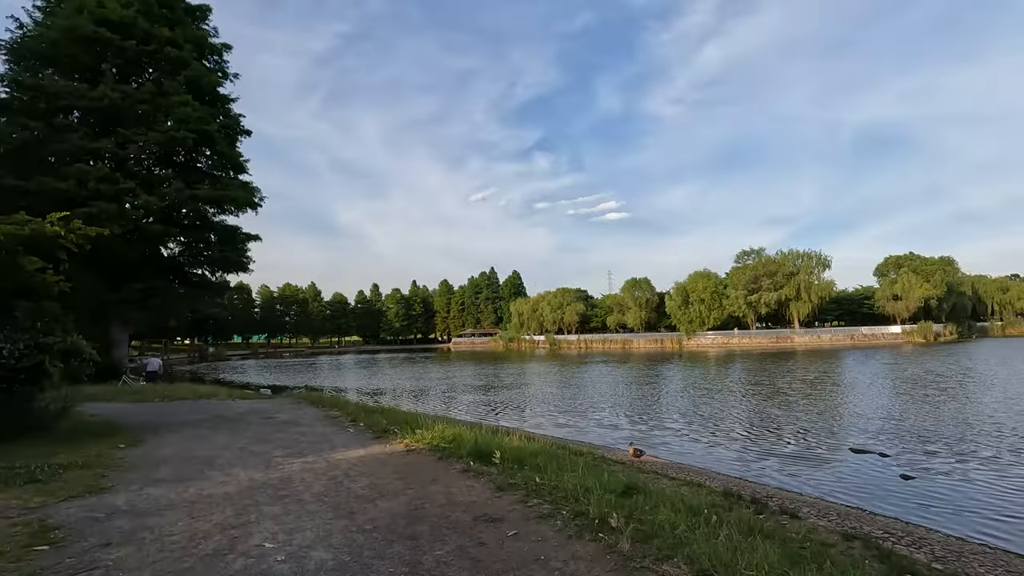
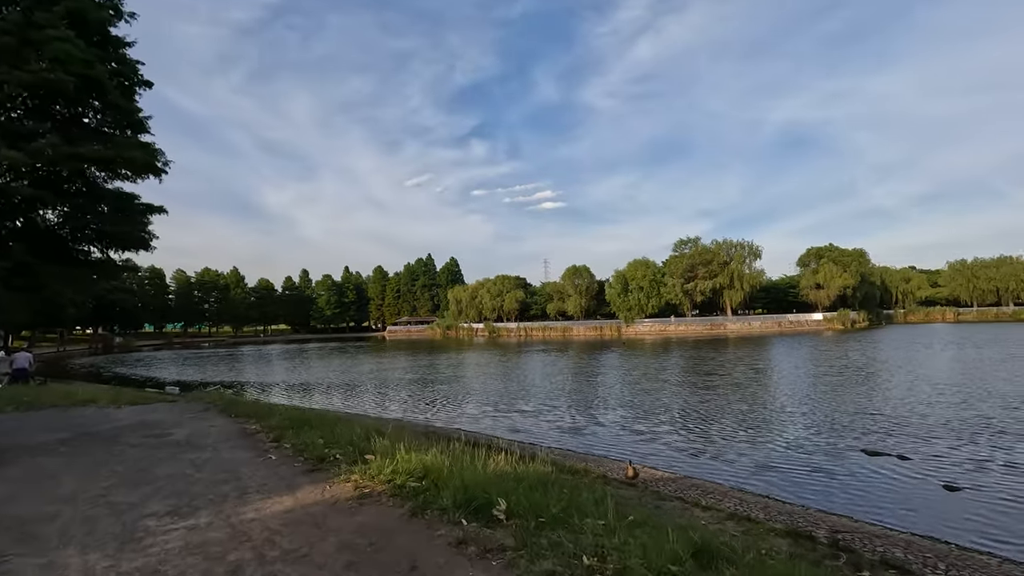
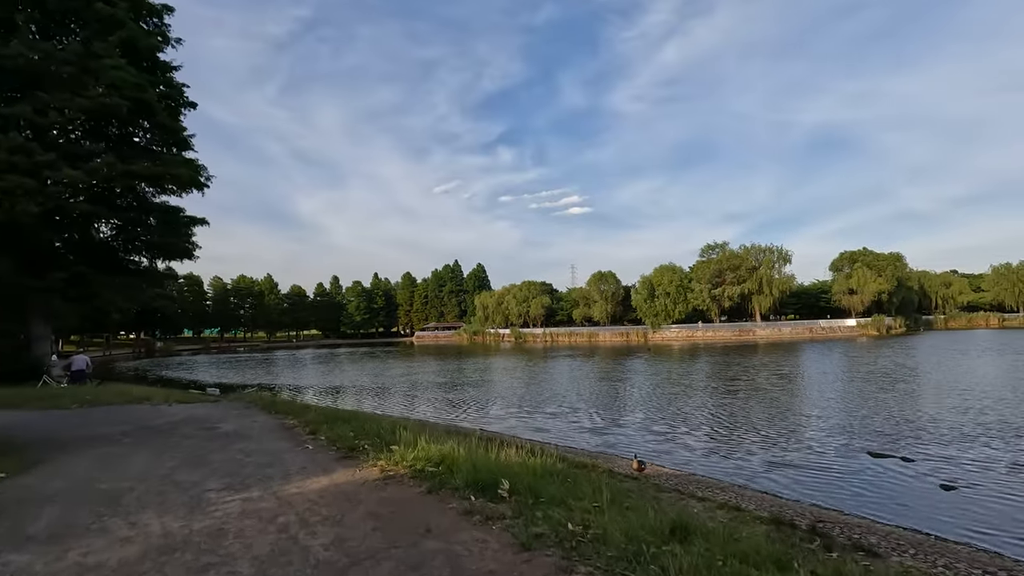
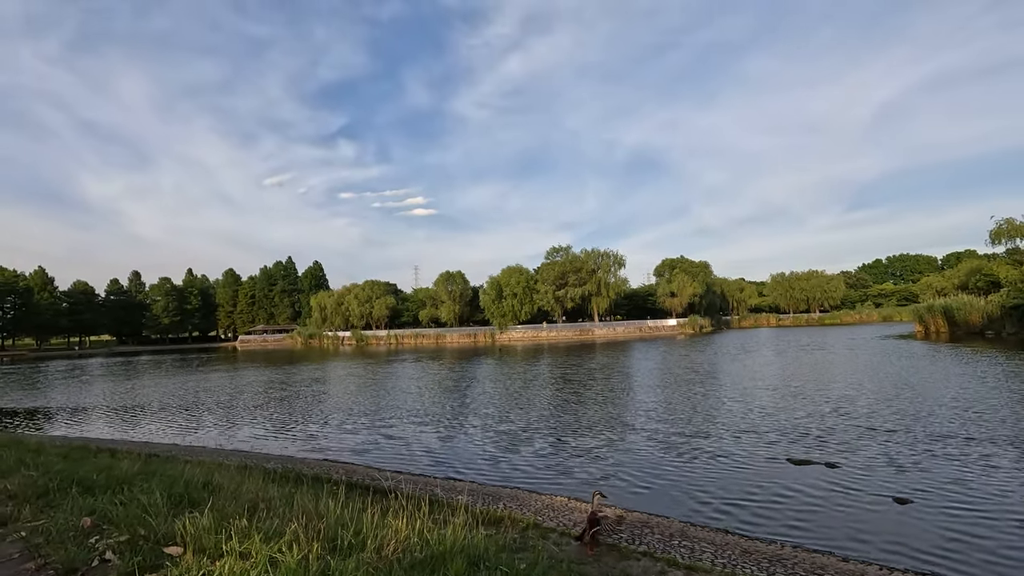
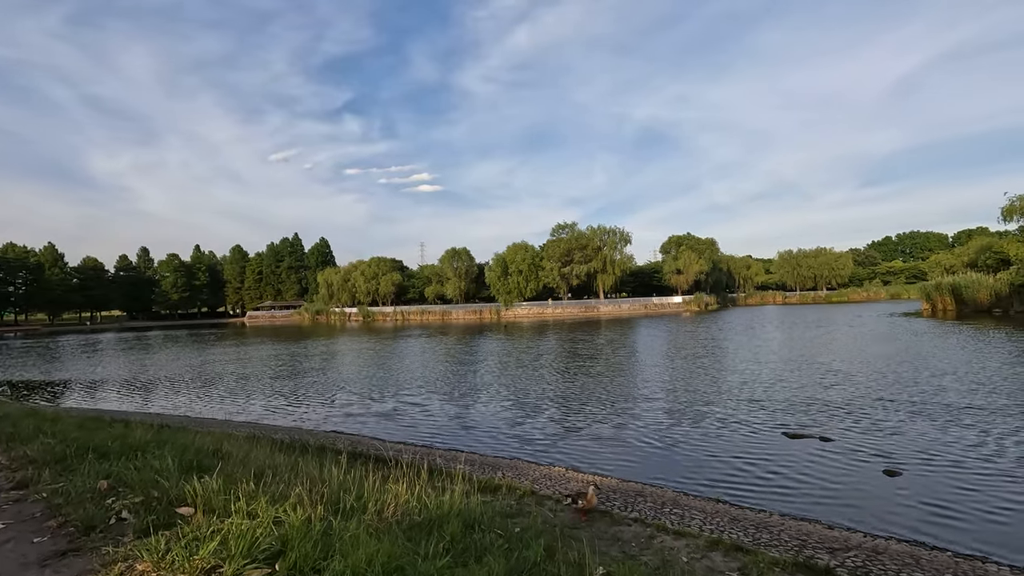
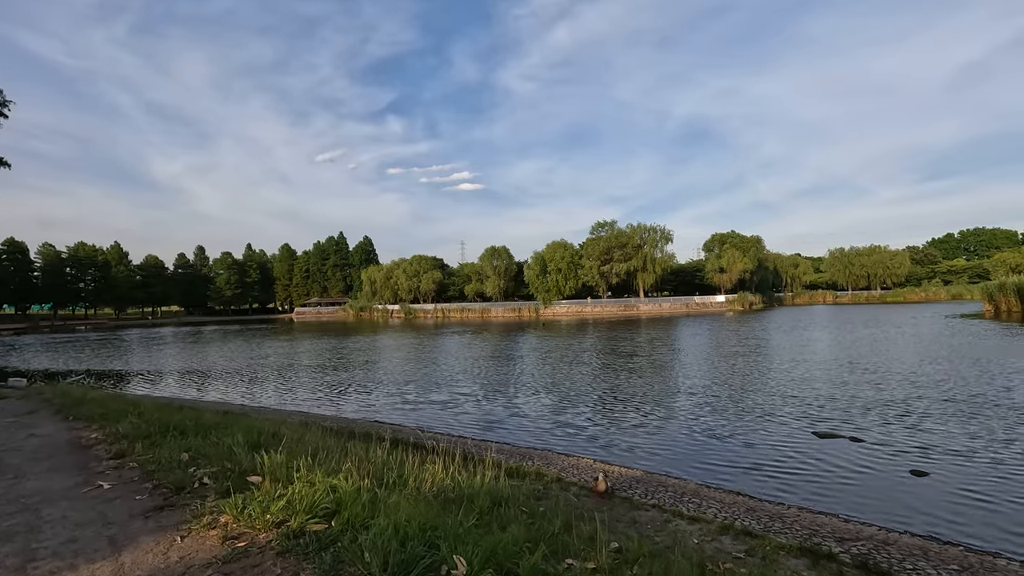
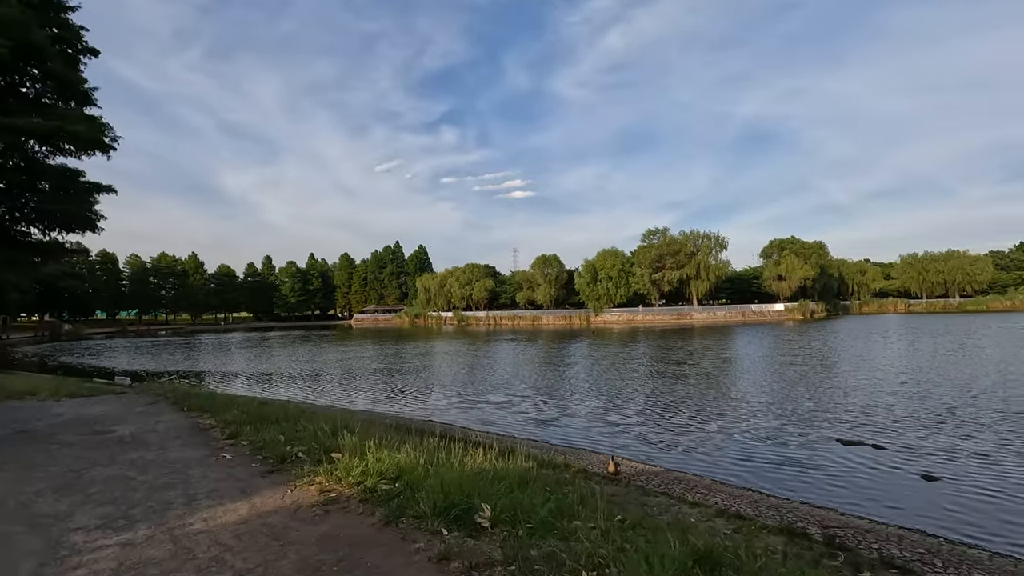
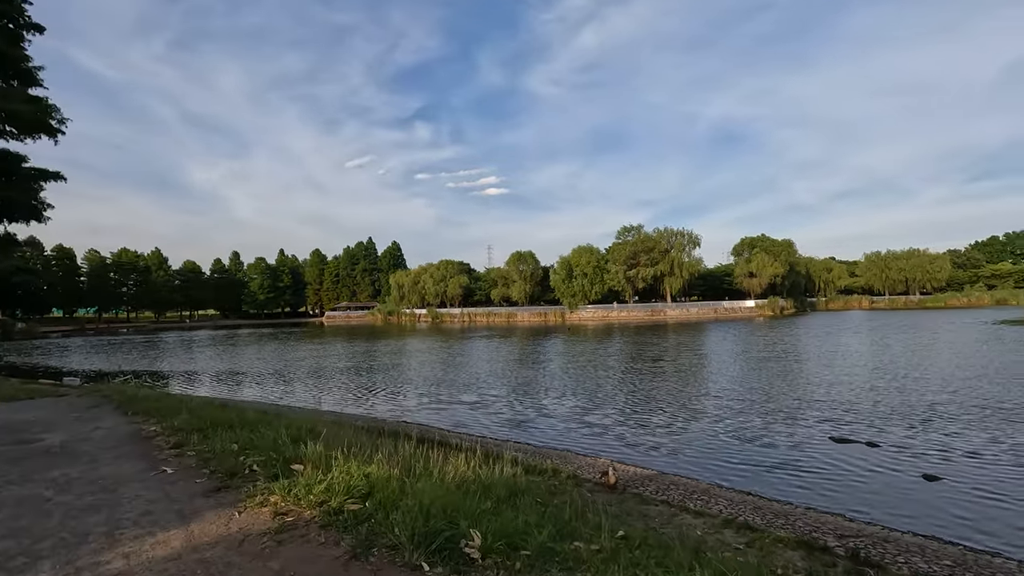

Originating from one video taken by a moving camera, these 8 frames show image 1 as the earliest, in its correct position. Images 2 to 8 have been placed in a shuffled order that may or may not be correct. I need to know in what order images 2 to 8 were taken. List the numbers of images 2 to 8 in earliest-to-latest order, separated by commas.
3, 2, 7, 8, 6, 5, 4
